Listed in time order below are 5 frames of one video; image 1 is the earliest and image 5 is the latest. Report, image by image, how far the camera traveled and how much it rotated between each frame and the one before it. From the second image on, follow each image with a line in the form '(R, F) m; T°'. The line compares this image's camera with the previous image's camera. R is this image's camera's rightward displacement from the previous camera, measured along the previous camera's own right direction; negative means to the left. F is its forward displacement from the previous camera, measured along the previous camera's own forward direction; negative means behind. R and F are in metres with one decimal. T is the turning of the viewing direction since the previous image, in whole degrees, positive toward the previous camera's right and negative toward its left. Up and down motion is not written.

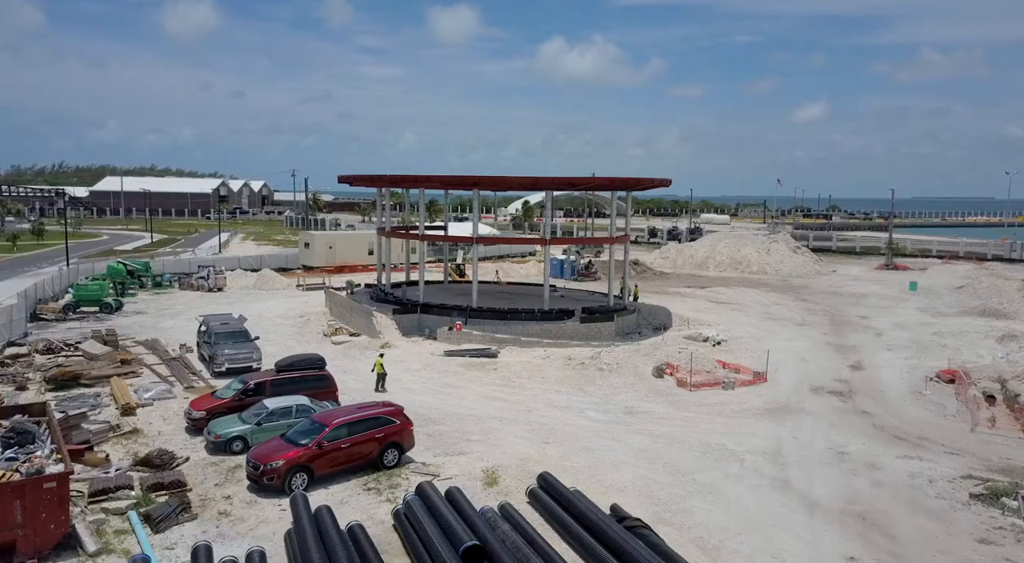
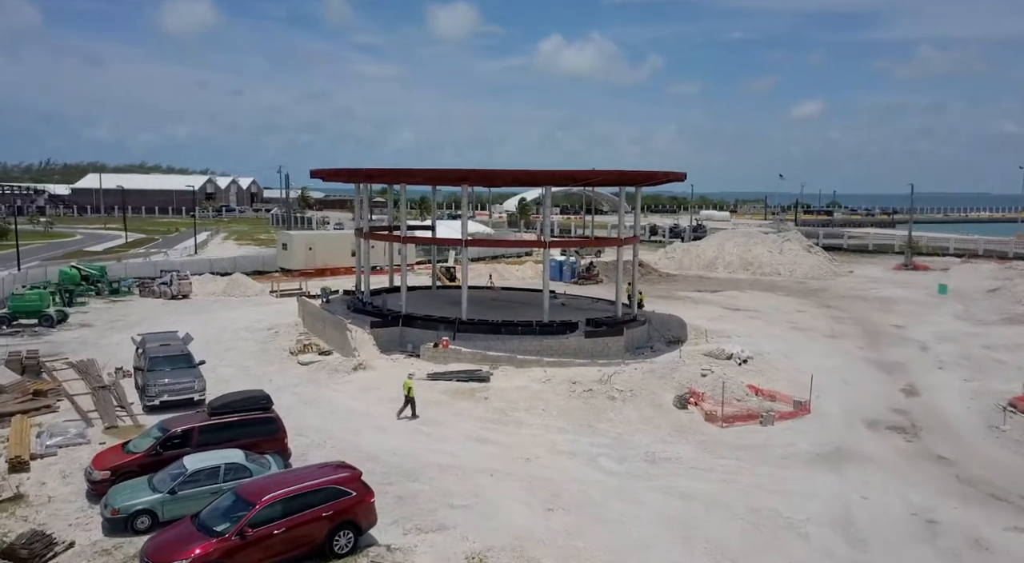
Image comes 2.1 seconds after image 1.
(+0.1, +4.5) m; 0°
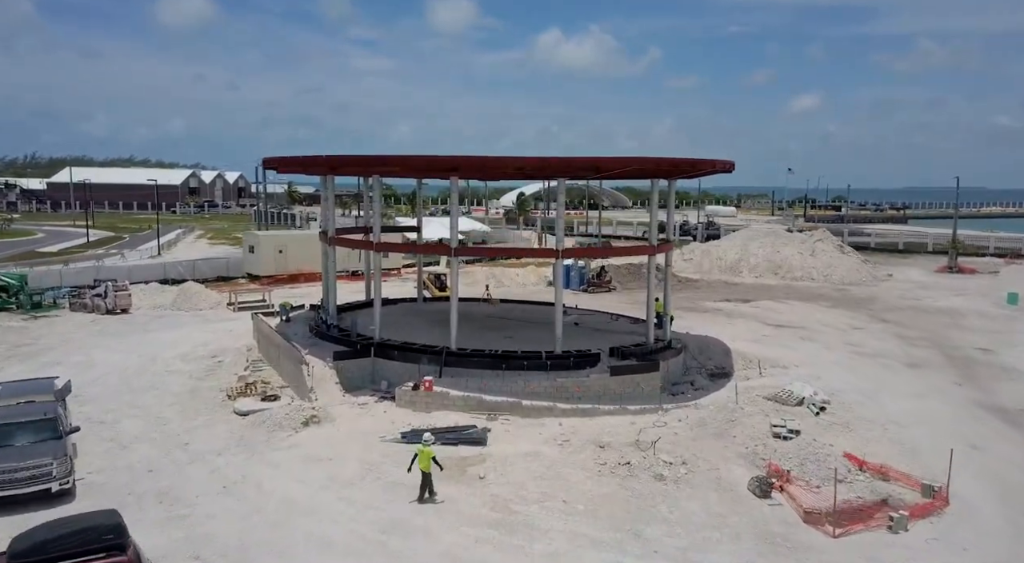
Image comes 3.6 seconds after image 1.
(-0.2, +7.0) m; 0°
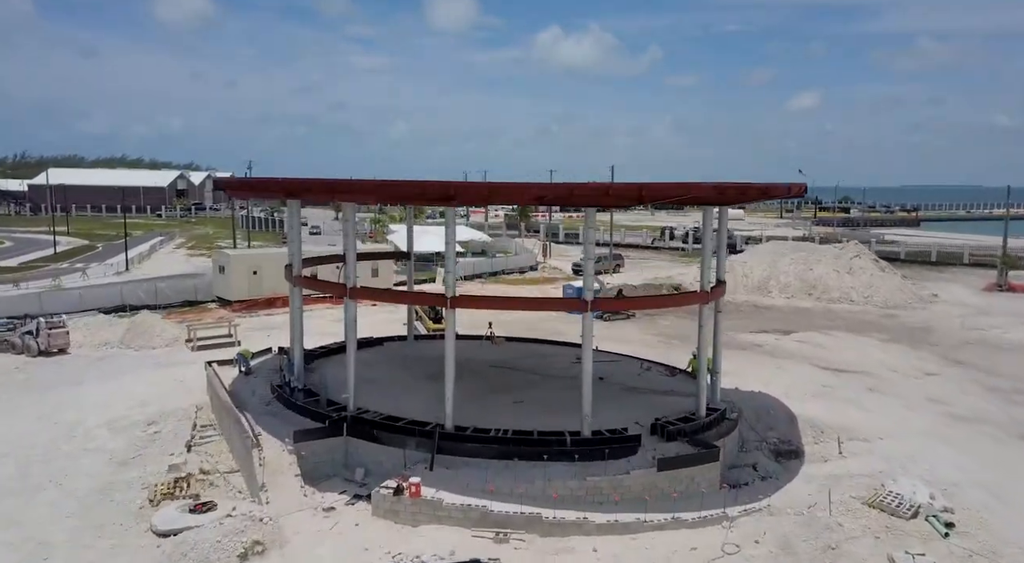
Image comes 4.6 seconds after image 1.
(-0.4, +5.7) m; 0°
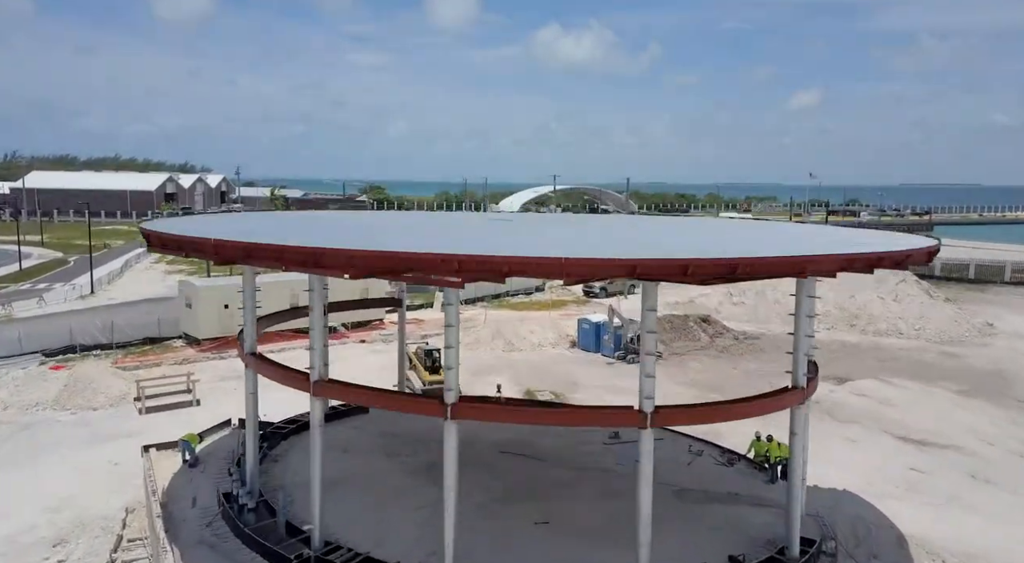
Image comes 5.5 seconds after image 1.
(-0.5, +5.5) m; 0°
